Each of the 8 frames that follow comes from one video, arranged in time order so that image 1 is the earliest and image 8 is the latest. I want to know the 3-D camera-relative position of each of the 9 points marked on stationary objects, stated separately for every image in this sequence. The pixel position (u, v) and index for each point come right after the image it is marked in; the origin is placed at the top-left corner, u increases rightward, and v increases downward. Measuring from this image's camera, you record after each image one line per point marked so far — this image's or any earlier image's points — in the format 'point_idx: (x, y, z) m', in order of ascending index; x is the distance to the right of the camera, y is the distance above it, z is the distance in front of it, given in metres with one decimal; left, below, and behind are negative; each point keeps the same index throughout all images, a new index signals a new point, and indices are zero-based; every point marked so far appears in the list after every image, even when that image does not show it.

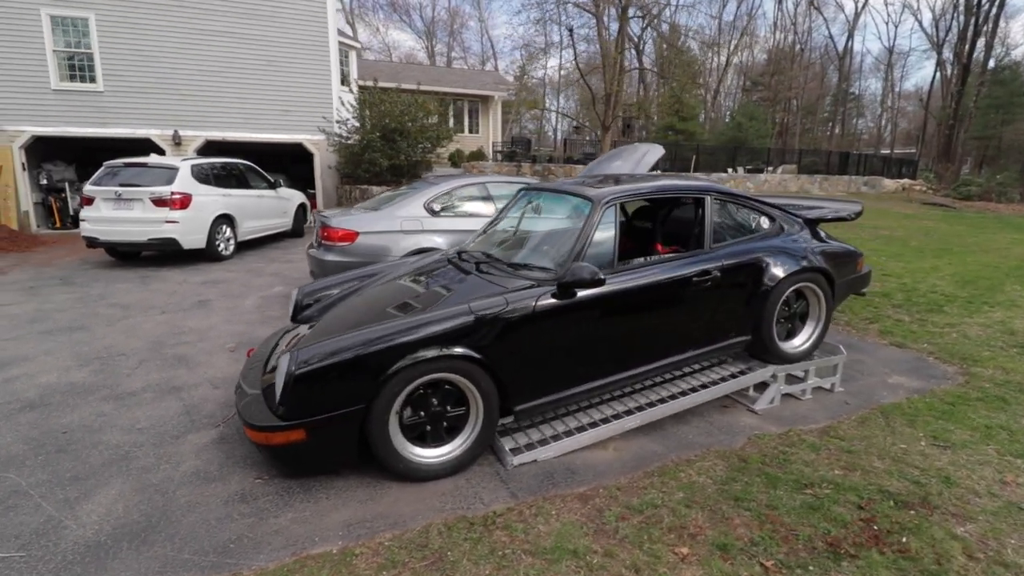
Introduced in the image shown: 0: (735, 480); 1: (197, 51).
0: (+1.3, -1.1, +2.8) m
1: (-7.3, +5.5, +11.3) m
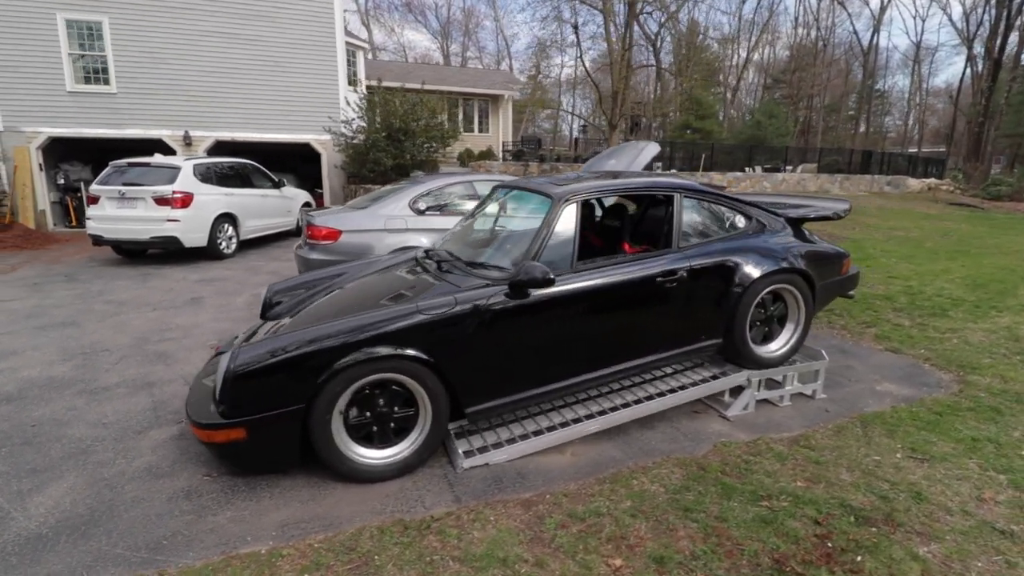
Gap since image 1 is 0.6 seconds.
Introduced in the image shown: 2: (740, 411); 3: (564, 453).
0: (+1.0, -1.1, +2.7) m
1: (-7.2, +5.5, +11.5) m
2: (+1.7, -0.9, +3.6) m
3: (+0.3, -1.0, +3.1) m
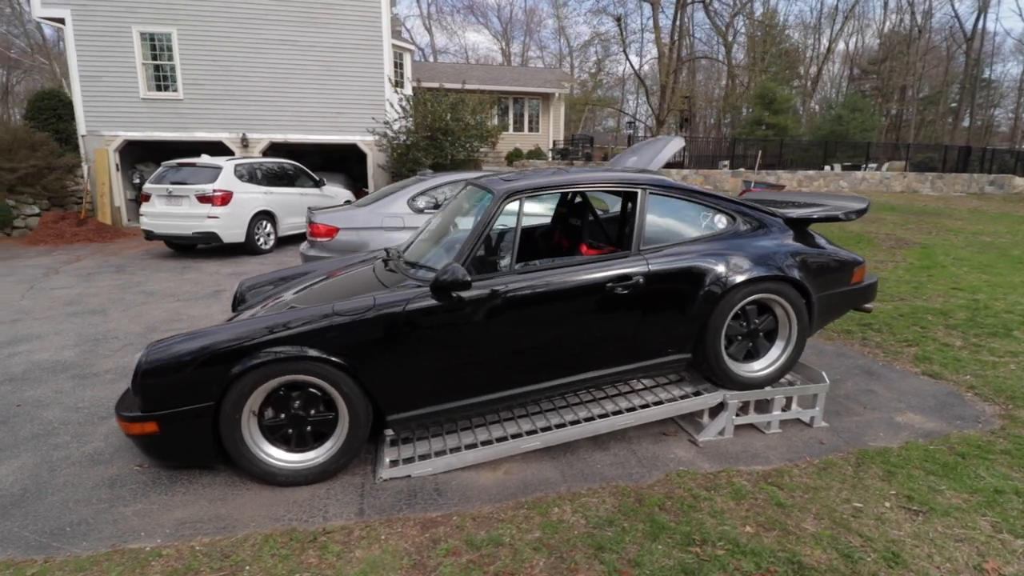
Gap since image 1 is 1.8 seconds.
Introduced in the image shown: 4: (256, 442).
0: (+0.5, -1.2, +2.4) m
1: (-6.2, +5.7, +12.2) m
2: (+1.3, -1.0, +3.2) m
3: (-0.1, -1.1, +2.9) m
4: (-1.4, -0.8, +2.7) m
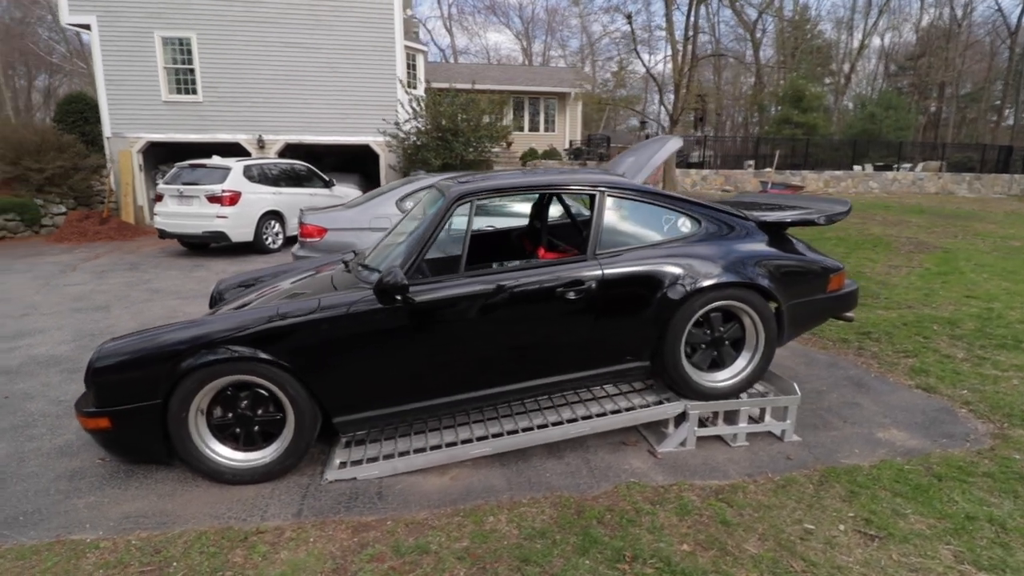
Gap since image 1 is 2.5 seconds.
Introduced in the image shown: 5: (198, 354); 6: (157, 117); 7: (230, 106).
0: (+0.1, -1.2, +2.3) m
1: (-6.0, +5.8, +12.5) m
2: (+1.0, -1.0, +3.1) m
3: (-0.4, -1.1, +2.9) m
4: (-1.7, -0.8, +2.7) m
5: (-1.7, -0.4, +2.6) m
6: (-8.8, +4.2, +12.1) m
7: (-7.1, +4.6, +12.5) m
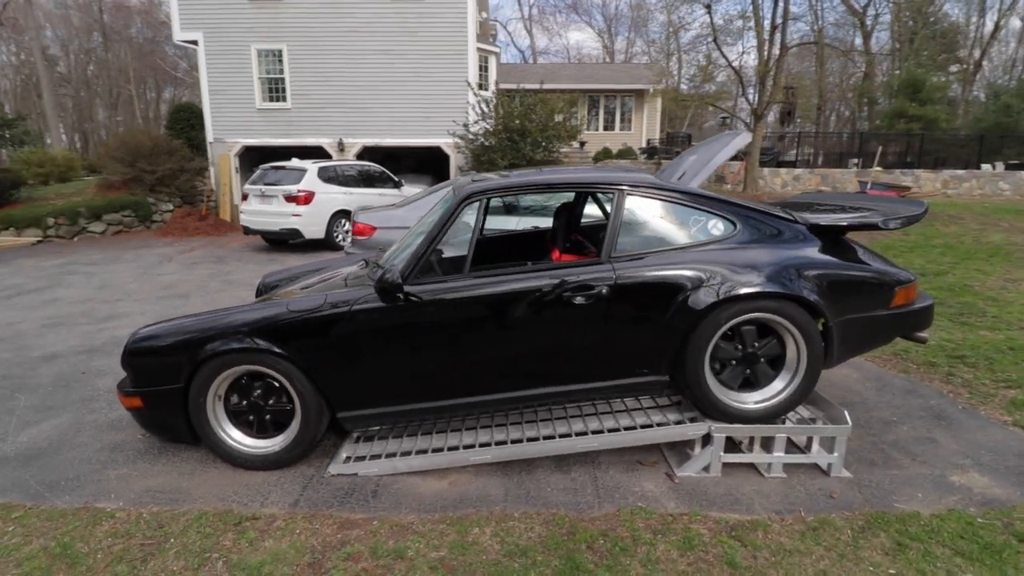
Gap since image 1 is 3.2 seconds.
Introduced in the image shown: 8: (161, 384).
0: (+0.1, -1.2, +2.2) m
1: (-4.1, +5.9, +13.2) m
2: (+1.0, -1.1, +2.8) m
3: (-0.4, -1.1, +2.8) m
4: (-1.7, -0.8, +2.9) m
5: (-1.7, -0.3, +2.8) m
6: (-7.0, +4.5, +13.3) m
7: (-5.4, +4.8, +13.3) m
8: (-2.0, -0.6, +2.8) m
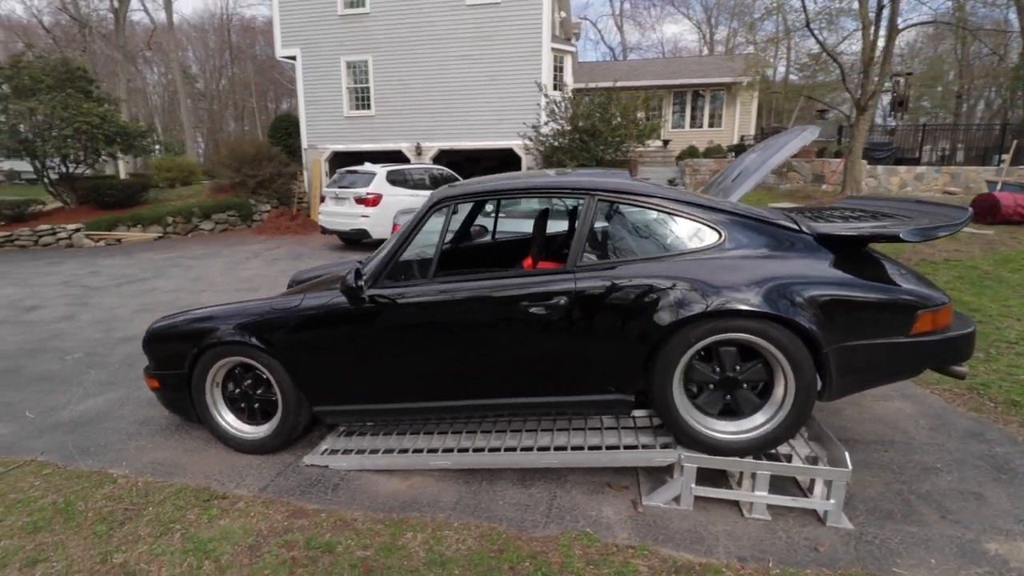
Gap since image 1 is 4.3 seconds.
0: (-0.3, -1.2, +2.2) m
1: (-2.1, +6.0, +13.7) m
2: (+0.8, -1.1, +2.6) m
3: (-0.6, -1.1, +2.8) m
4: (-1.9, -0.8, +3.2) m
5: (-1.9, -0.3, +3.1) m
6: (-5.0, +4.6, +14.4) m
7: (-3.3, +4.9, +14.1) m
8: (-2.2, -0.5, +3.2) m
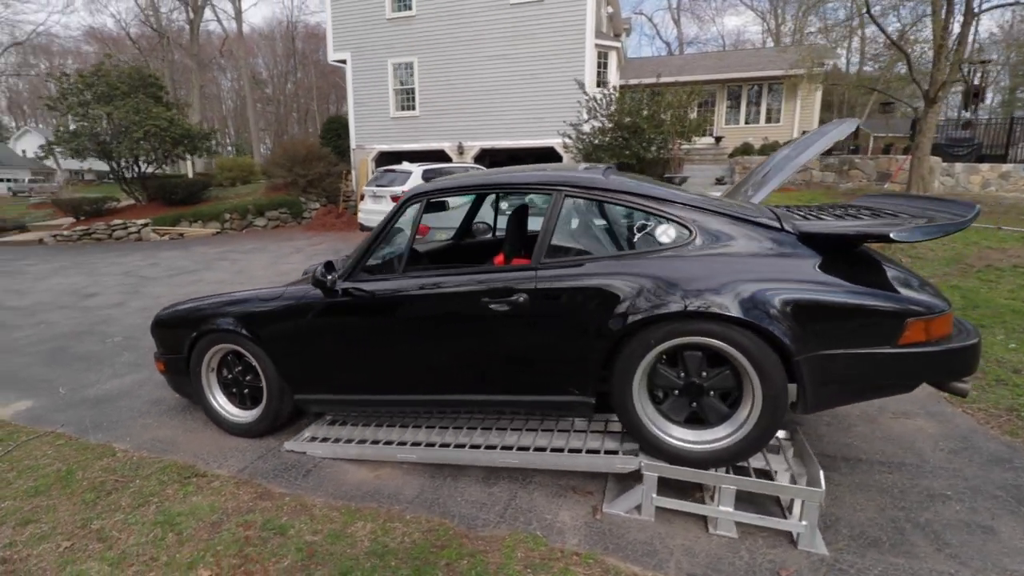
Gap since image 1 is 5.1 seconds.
0: (-0.6, -1.2, +2.2) m
1: (-0.9, +6.0, +13.9) m
2: (+0.6, -1.1, +2.5) m
3: (-0.8, -1.1, +2.9) m
4: (-2.0, -0.7, +3.3) m
5: (-2.0, -0.2, +3.2) m
6: (-3.8, +4.7, +14.8) m
7: (-2.1, +5.0, +14.4) m
8: (-2.3, -0.5, +3.4) m
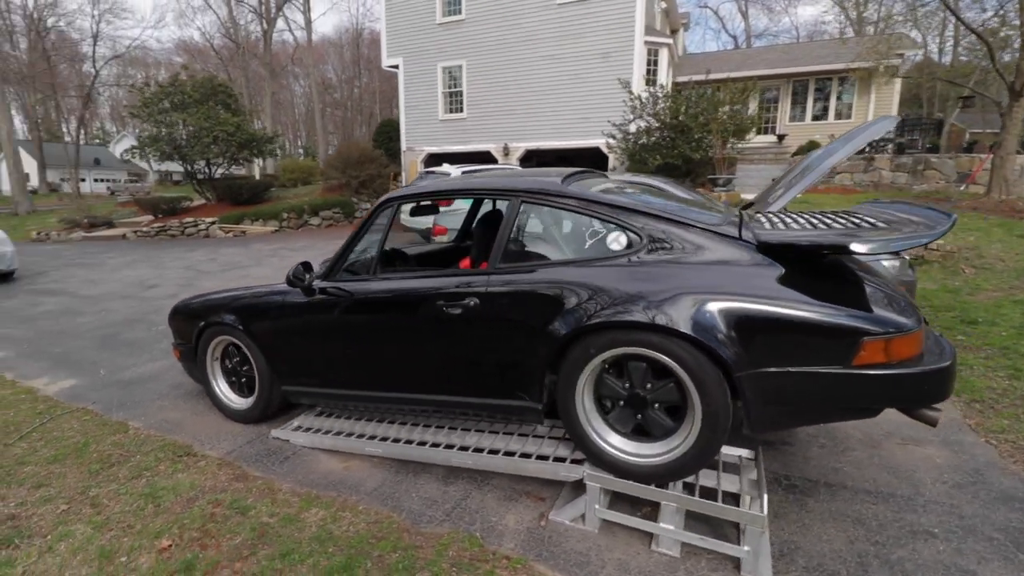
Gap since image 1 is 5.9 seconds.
0: (-0.9, -1.2, +2.3) m
1: (+0.4, +6.0, +13.9) m
2: (+0.3, -1.2, +2.5) m
3: (-1.0, -1.1, +3.0) m
4: (-2.2, -0.7, +3.6) m
5: (-2.1, -0.2, +3.5) m
6: (-2.3, +4.8, +15.2) m
7: (-0.8, +5.0, +14.6) m
8: (-2.5, -0.4, +3.7) m
